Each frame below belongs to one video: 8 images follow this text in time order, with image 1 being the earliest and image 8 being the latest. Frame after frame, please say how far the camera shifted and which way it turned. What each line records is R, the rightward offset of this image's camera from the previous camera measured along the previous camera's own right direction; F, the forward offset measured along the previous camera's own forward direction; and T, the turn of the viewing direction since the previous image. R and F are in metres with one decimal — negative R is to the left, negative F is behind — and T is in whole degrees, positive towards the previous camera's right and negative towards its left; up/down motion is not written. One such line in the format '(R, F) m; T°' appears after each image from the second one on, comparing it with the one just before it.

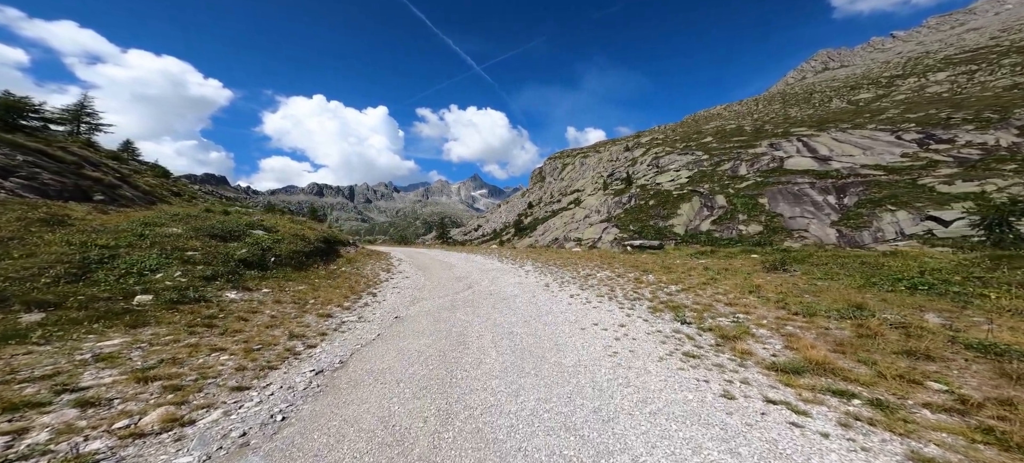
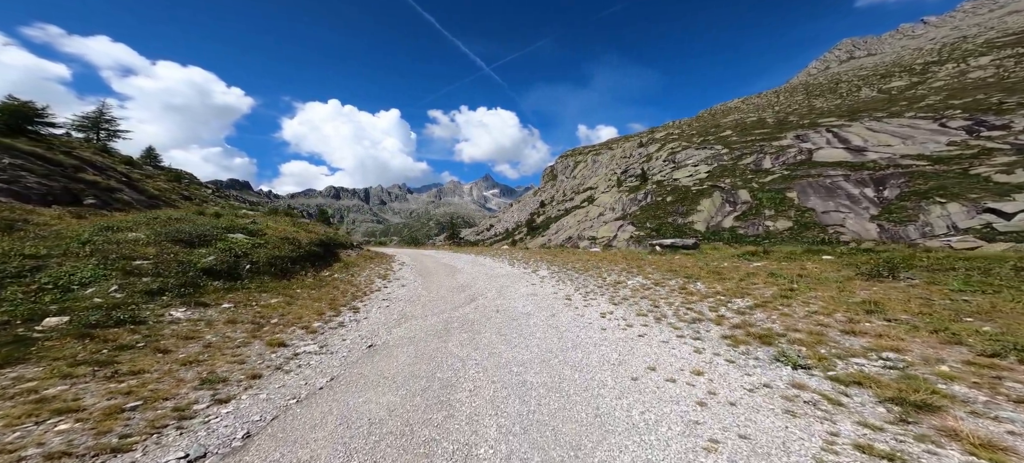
(0.0, +3.9) m; -2°
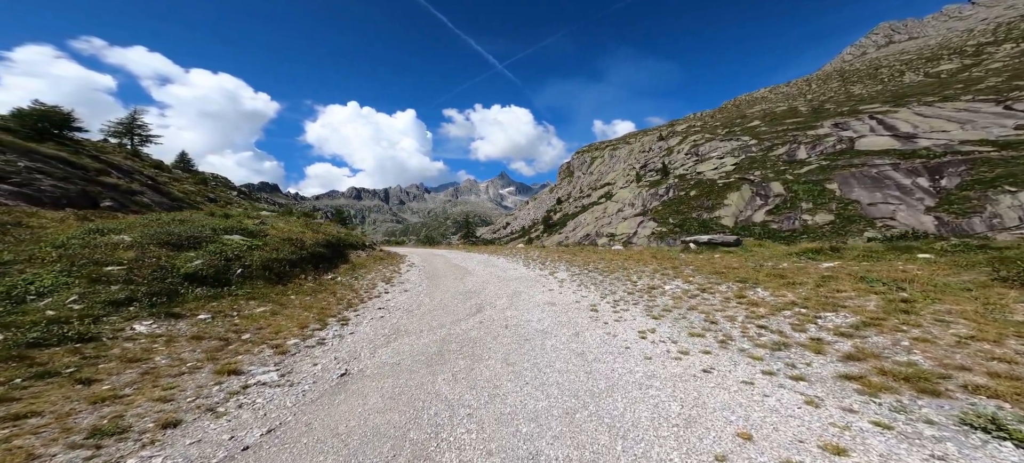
(+0.2, +2.7) m; -3°
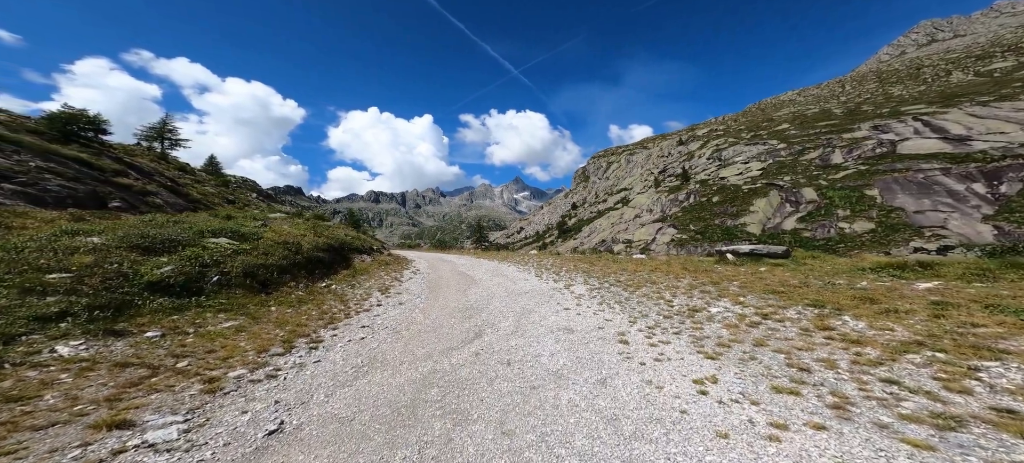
(+0.2, +2.8) m; -2°
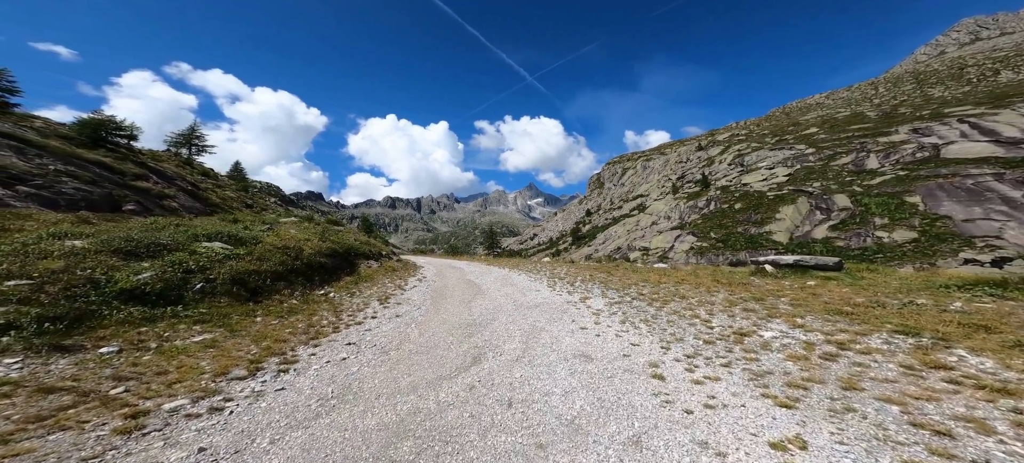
(+0.2, +2.0) m; -2°
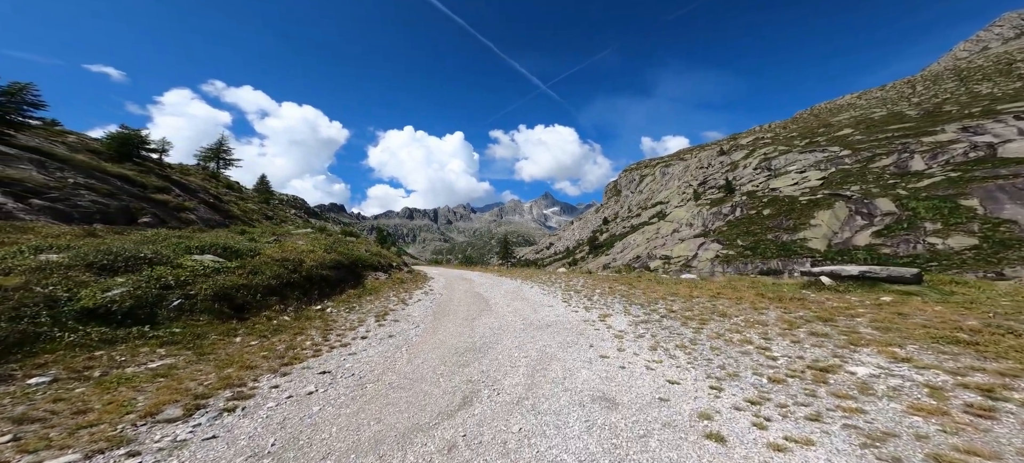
(+0.4, +2.2) m; -3°
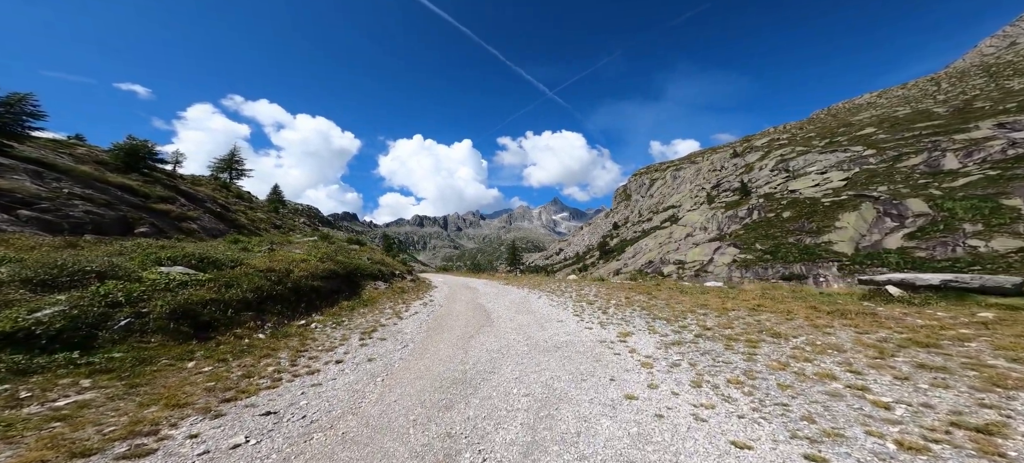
(+0.3, +2.4) m; -2°
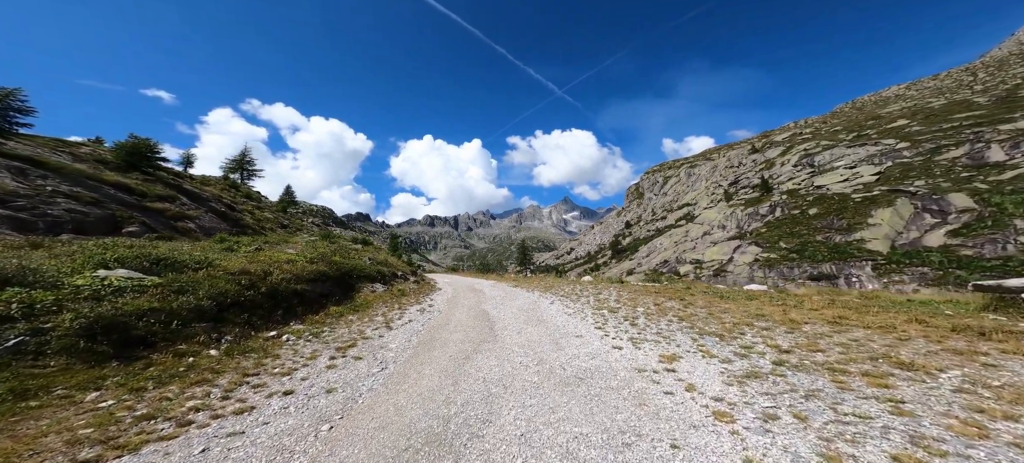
(+0.2, +3.3) m; -2°
